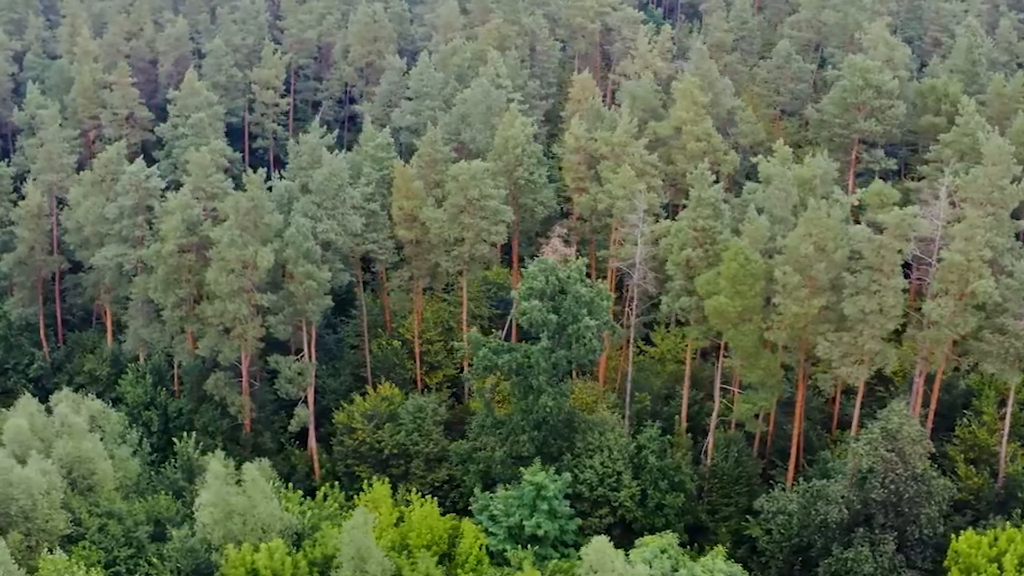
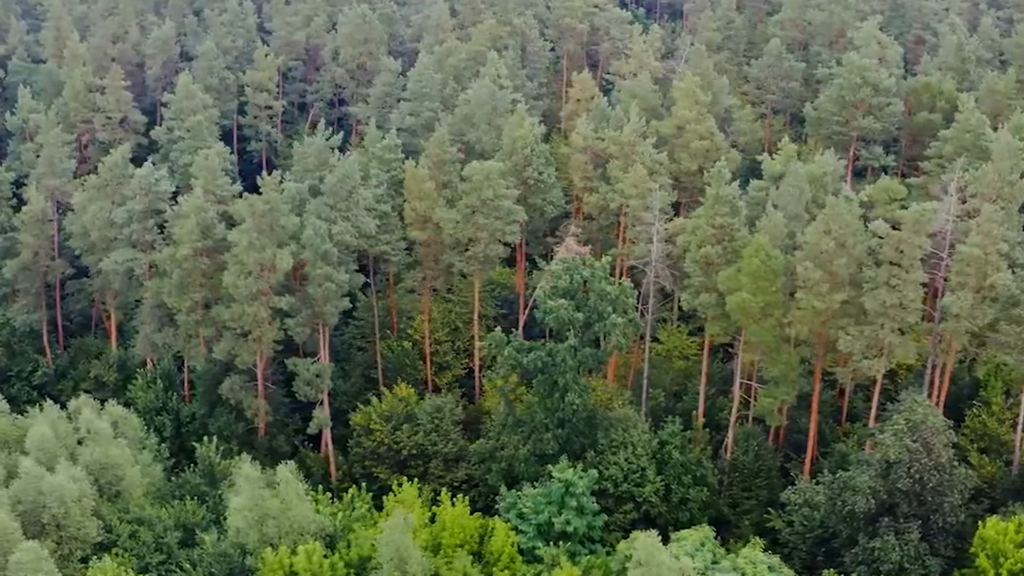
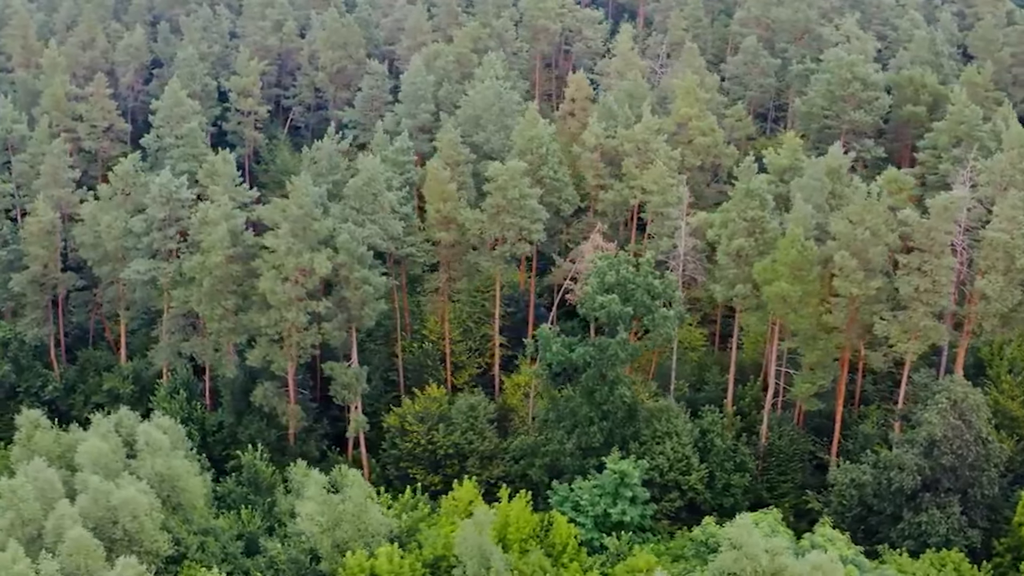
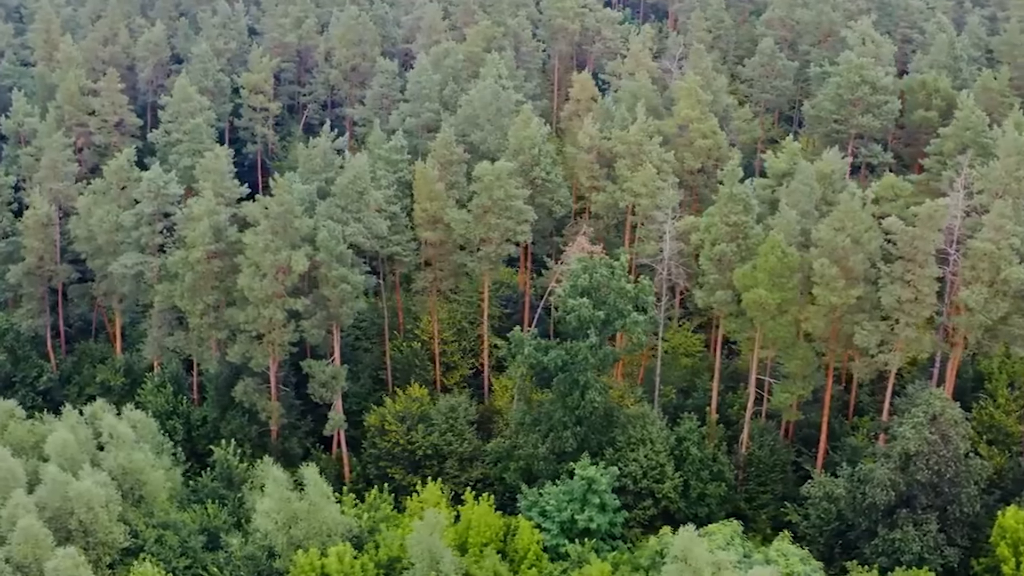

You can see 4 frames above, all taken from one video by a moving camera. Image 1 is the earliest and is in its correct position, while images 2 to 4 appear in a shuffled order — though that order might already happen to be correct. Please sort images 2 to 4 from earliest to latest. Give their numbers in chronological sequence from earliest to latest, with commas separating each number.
2, 4, 3
